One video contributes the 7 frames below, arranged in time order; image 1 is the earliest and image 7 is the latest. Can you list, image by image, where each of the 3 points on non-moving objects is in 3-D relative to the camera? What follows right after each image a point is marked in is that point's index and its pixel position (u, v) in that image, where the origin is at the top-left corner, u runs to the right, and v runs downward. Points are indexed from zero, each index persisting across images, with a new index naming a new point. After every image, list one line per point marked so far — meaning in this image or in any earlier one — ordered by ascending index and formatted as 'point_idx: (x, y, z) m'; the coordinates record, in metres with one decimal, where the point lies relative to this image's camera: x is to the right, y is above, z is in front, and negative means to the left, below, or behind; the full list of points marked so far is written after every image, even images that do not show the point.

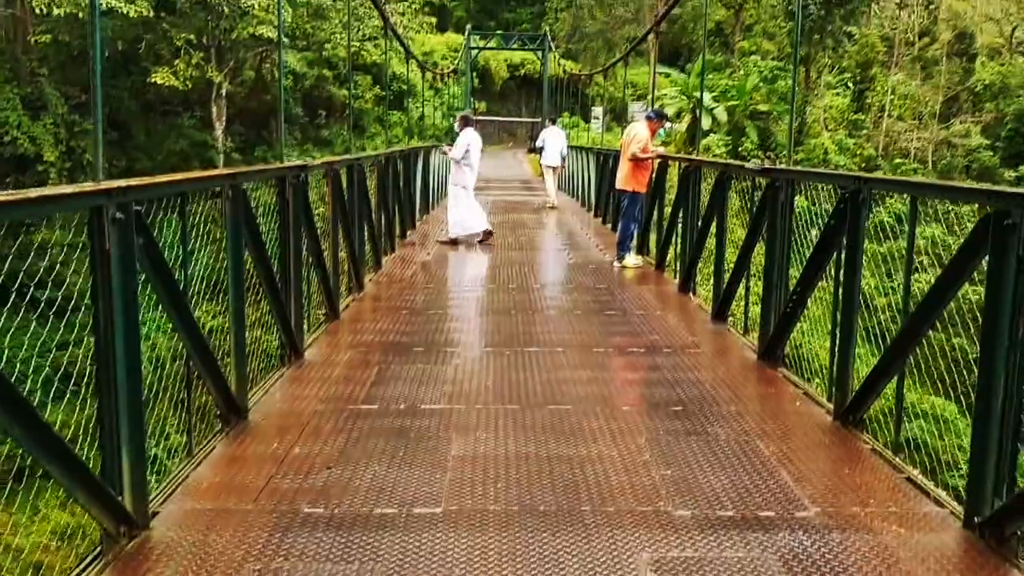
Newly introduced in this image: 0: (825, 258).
0: (+1.2, +0.1, +3.4) m
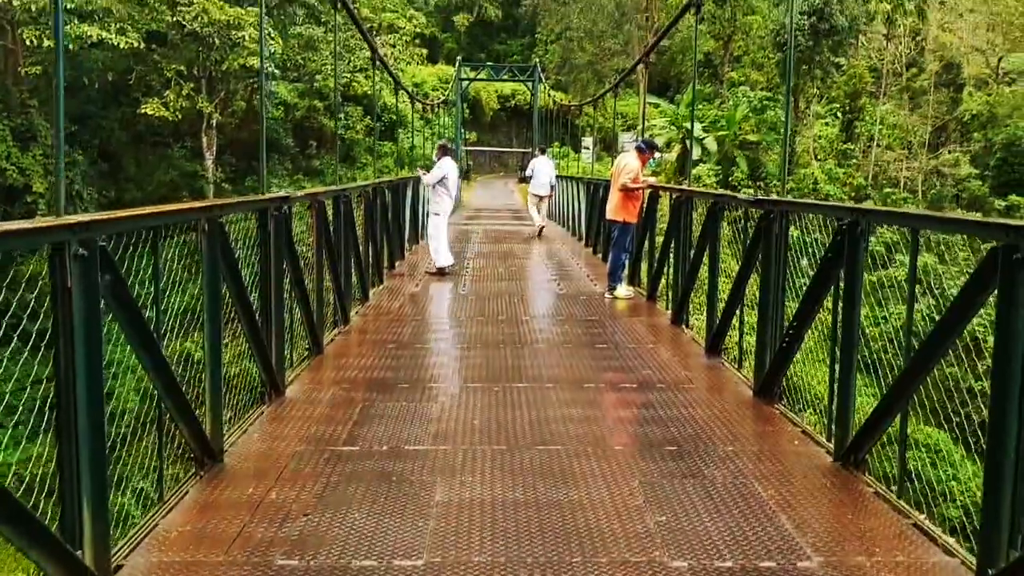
0: (+1.1, 0.0, +3.3) m
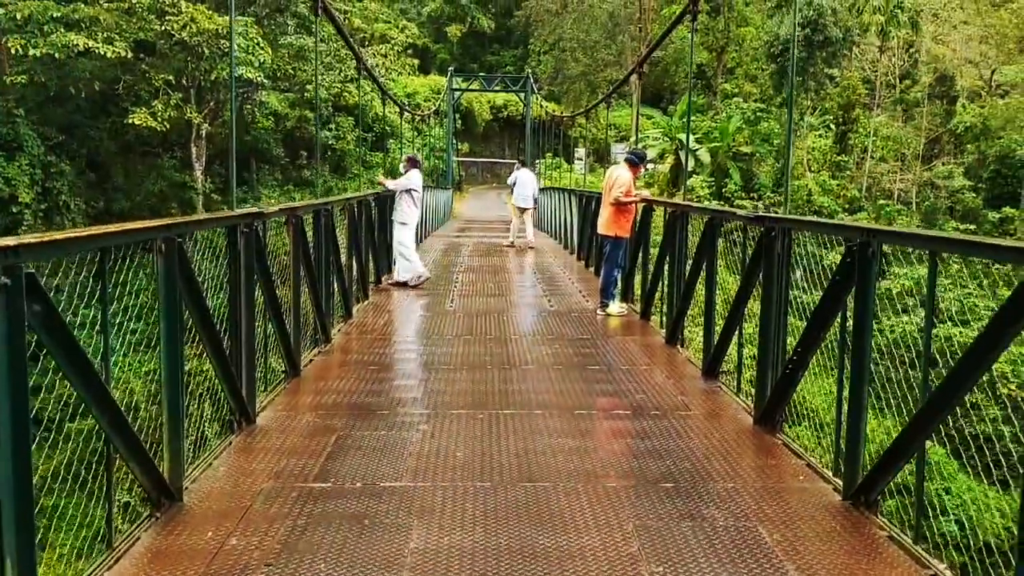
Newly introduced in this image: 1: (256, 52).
0: (+1.1, -0.1, +3.1) m
1: (-4.7, +4.3, +17.0) m
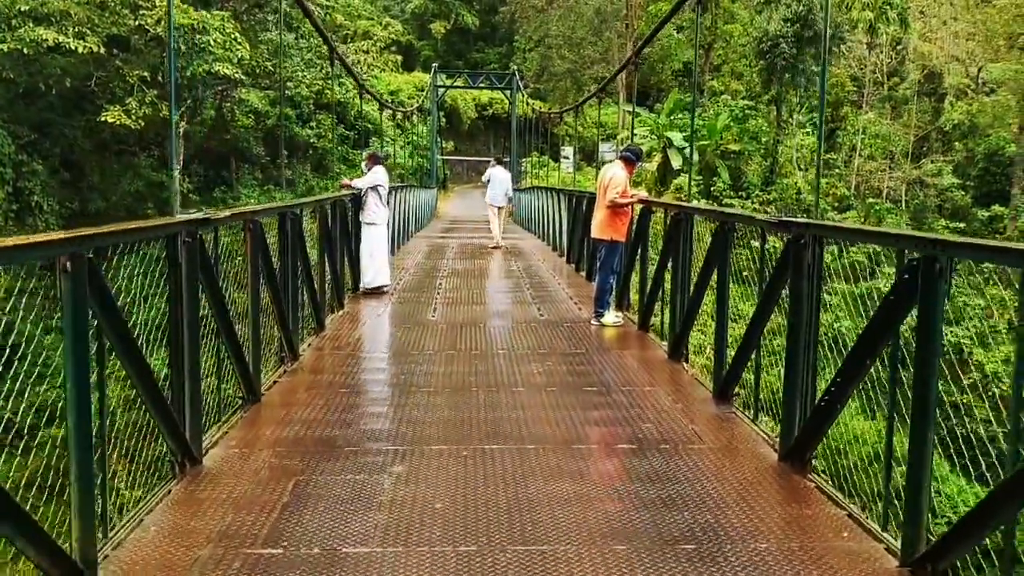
0: (+1.0, -0.2, +2.6) m
1: (-5.0, +4.3, +16.4) m
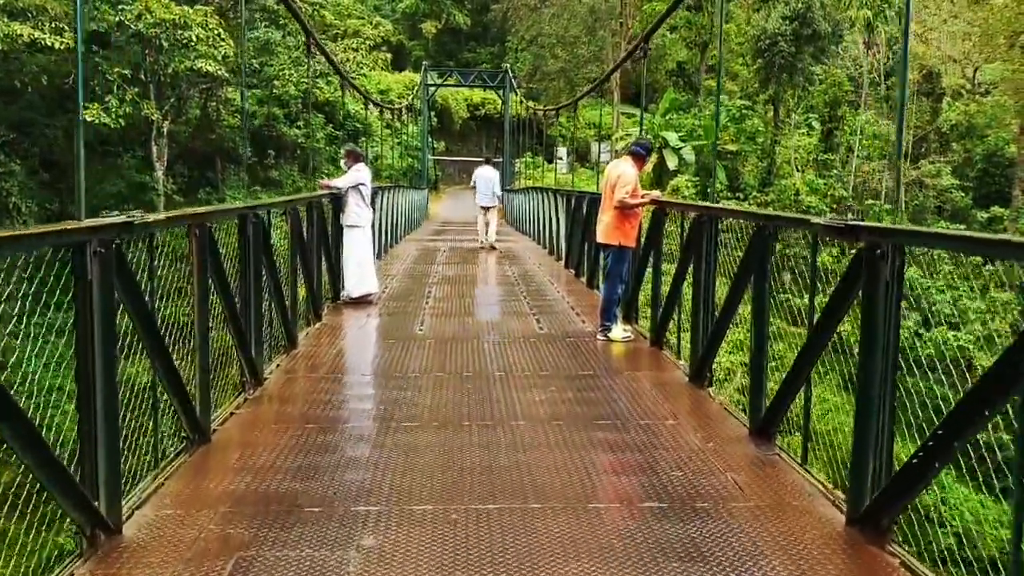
0: (+1.0, -0.2, +1.9) m
1: (-5.1, +4.2, +15.7) m
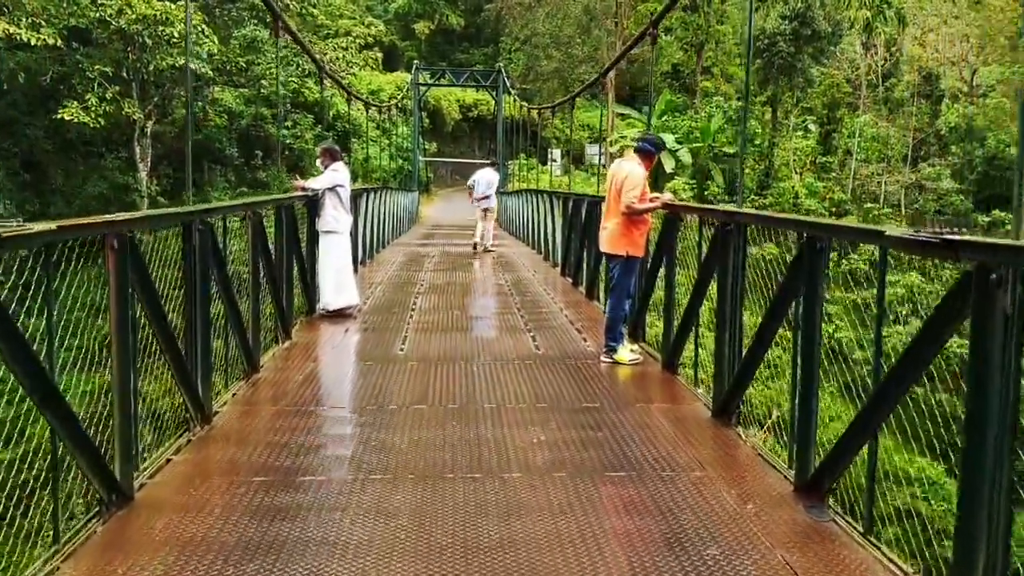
0: (+1.0, -0.3, +1.3) m
1: (-5.2, +4.1, +15.1) m
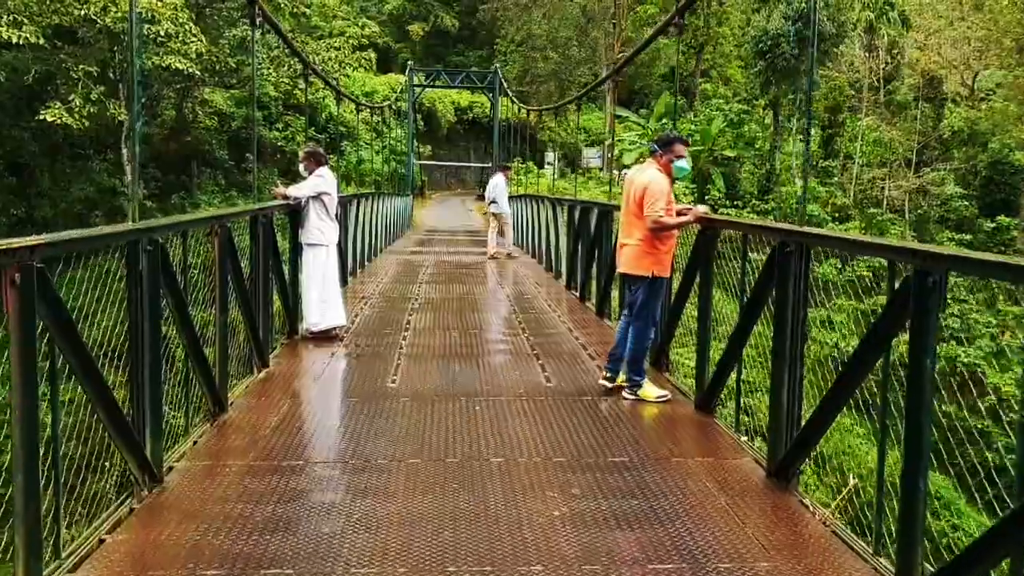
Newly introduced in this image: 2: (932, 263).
0: (+1.1, -0.4, +0.7) m
1: (-5.2, +4.0, +14.4) m
2: (+1.0, +0.1, +2.1) m
